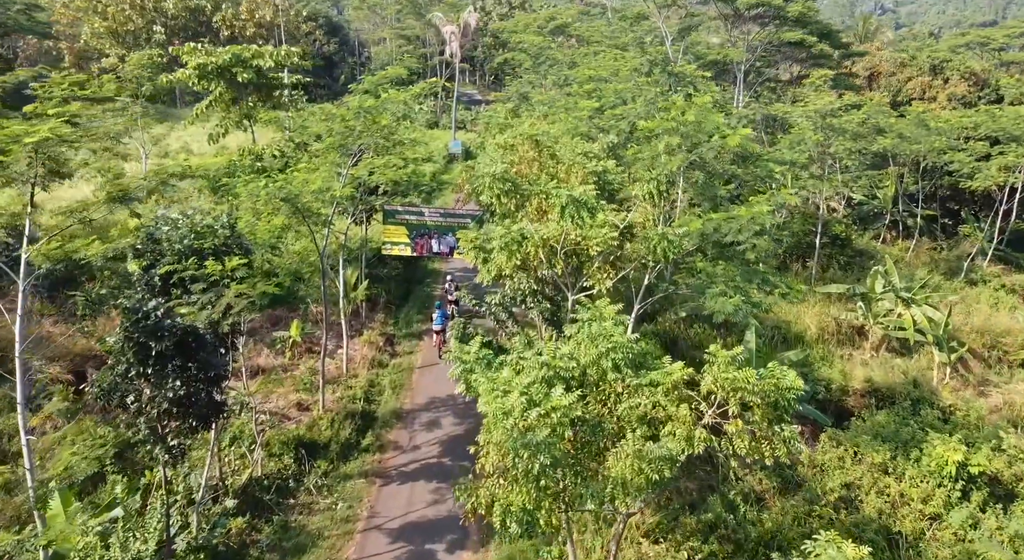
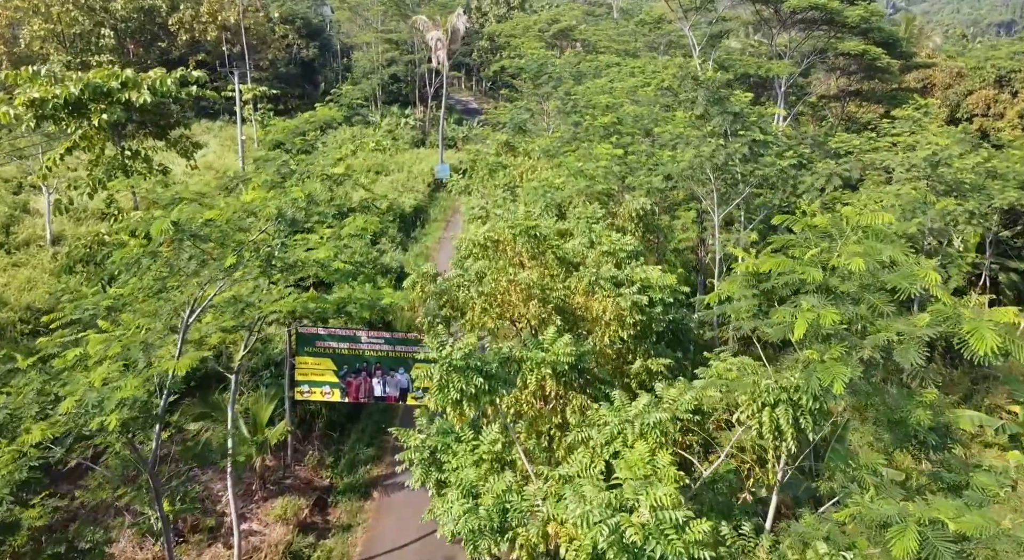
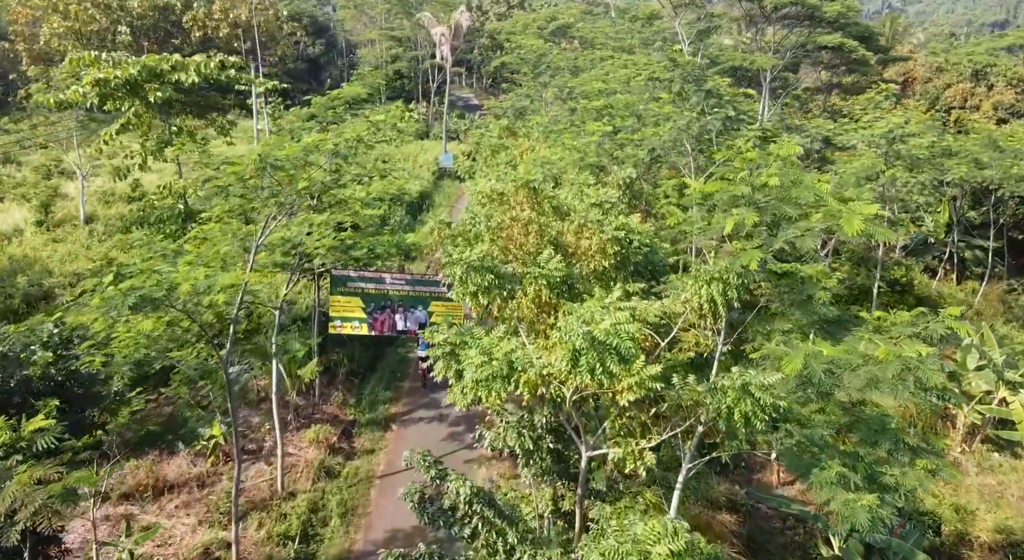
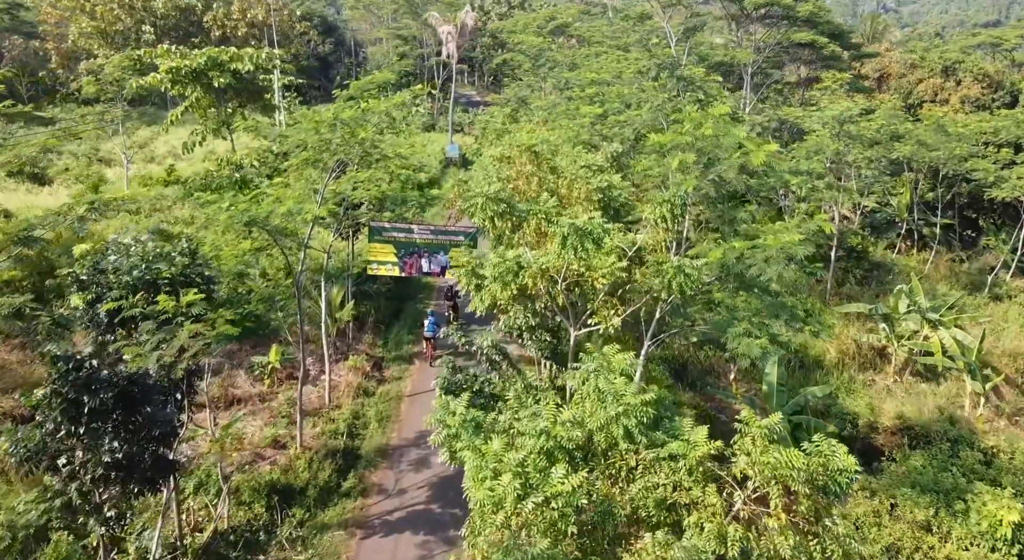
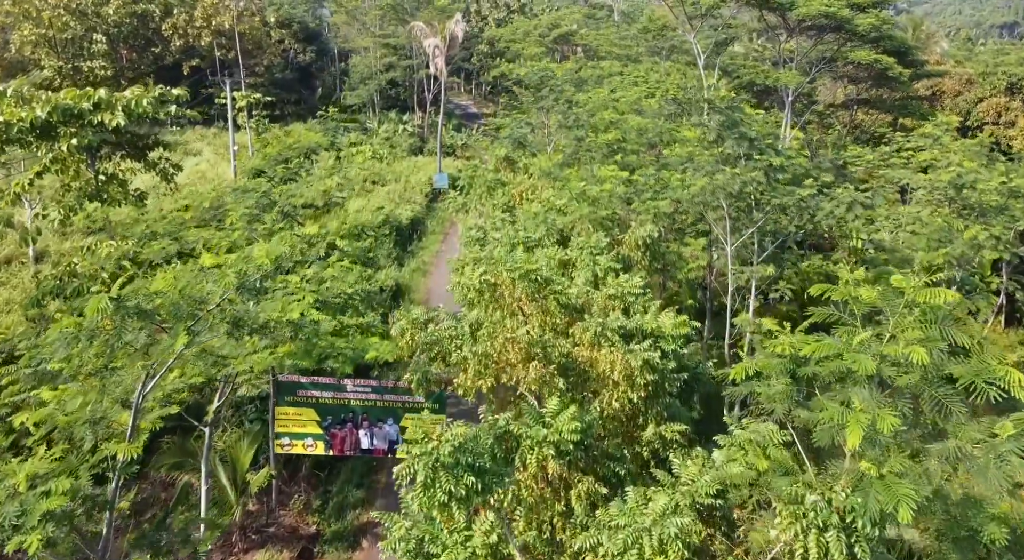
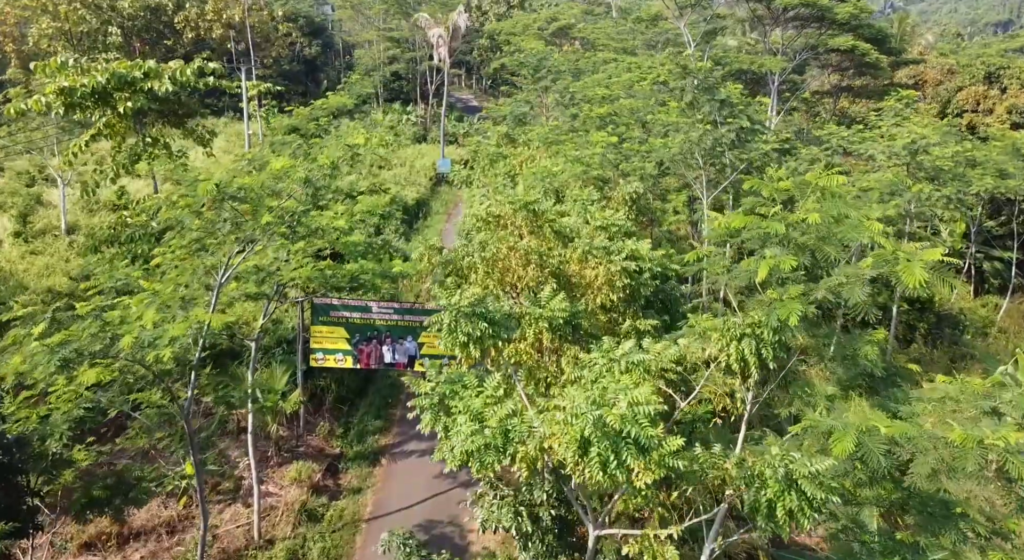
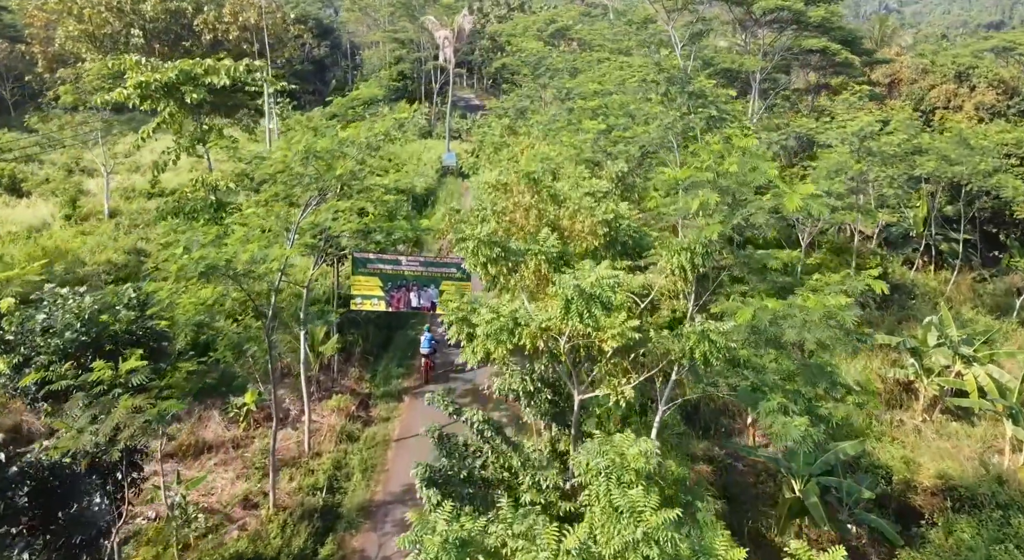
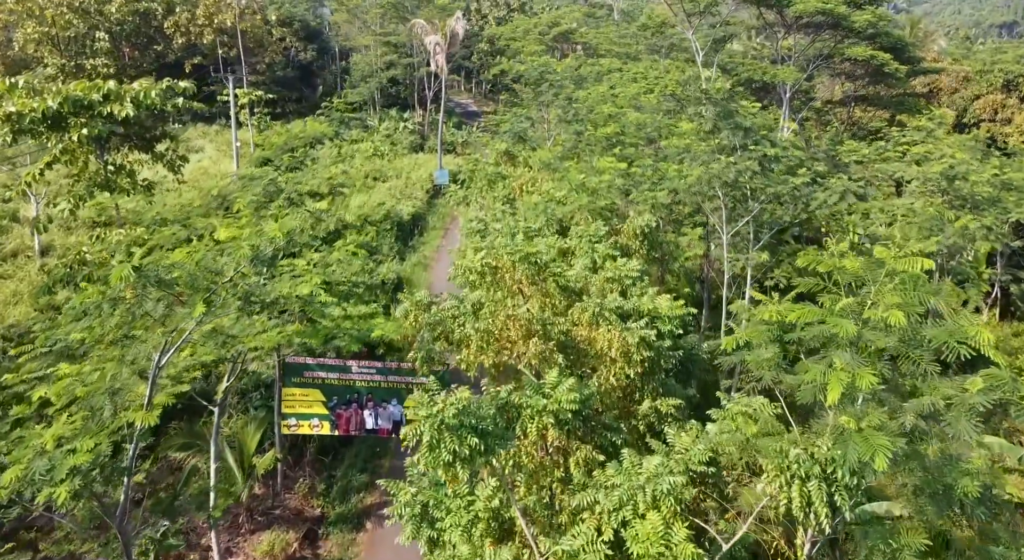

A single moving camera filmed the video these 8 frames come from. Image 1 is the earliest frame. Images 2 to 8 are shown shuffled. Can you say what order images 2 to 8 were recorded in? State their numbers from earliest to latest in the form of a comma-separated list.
4, 7, 3, 6, 2, 8, 5
